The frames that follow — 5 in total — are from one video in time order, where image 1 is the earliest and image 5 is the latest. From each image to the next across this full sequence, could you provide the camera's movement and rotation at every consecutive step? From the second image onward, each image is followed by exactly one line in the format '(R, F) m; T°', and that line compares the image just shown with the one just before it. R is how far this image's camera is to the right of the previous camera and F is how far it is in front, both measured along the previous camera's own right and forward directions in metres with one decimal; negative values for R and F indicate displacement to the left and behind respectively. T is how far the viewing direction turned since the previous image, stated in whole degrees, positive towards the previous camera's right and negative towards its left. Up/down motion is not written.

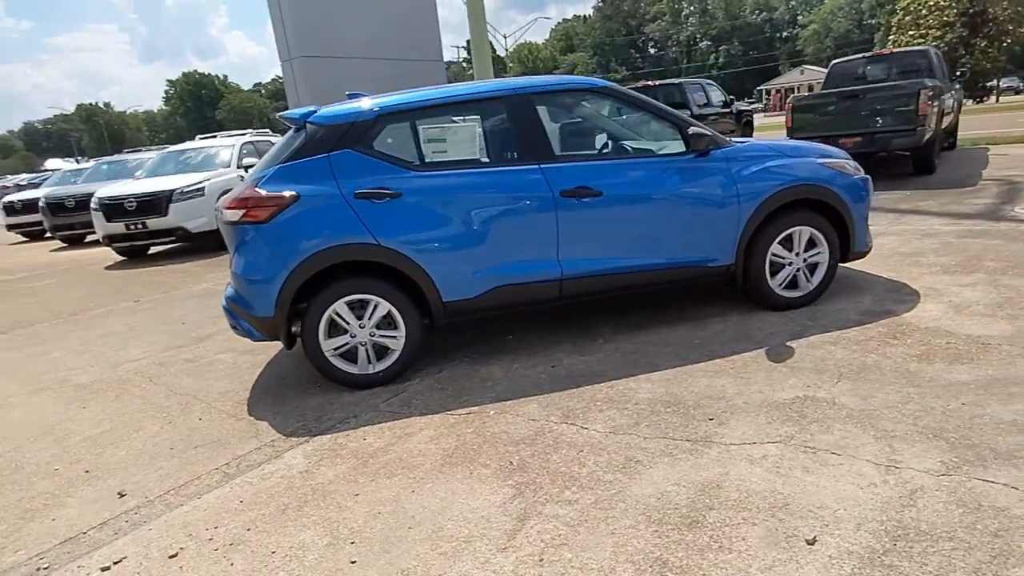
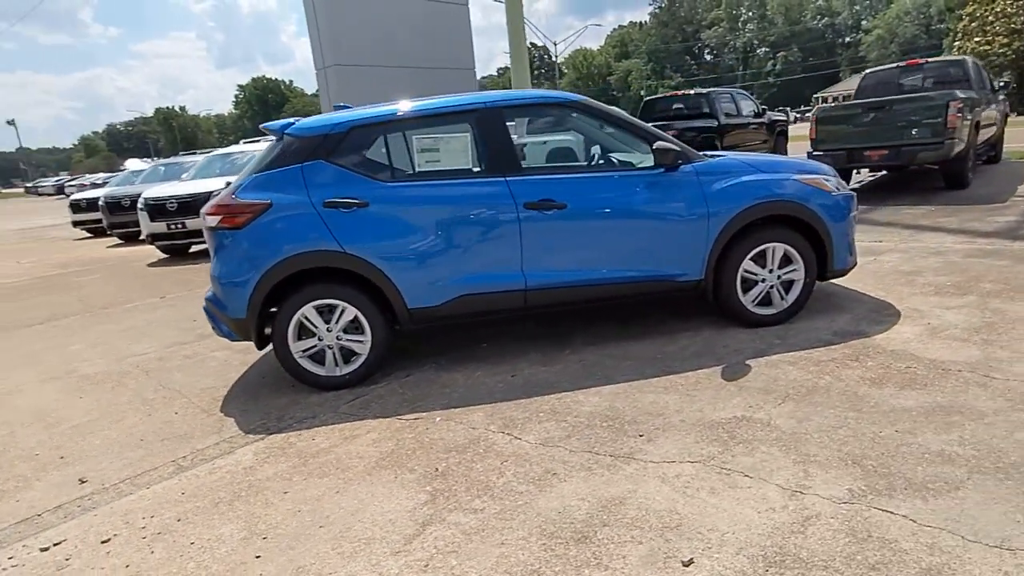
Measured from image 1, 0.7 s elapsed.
(+0.6, 0.0) m; -5°
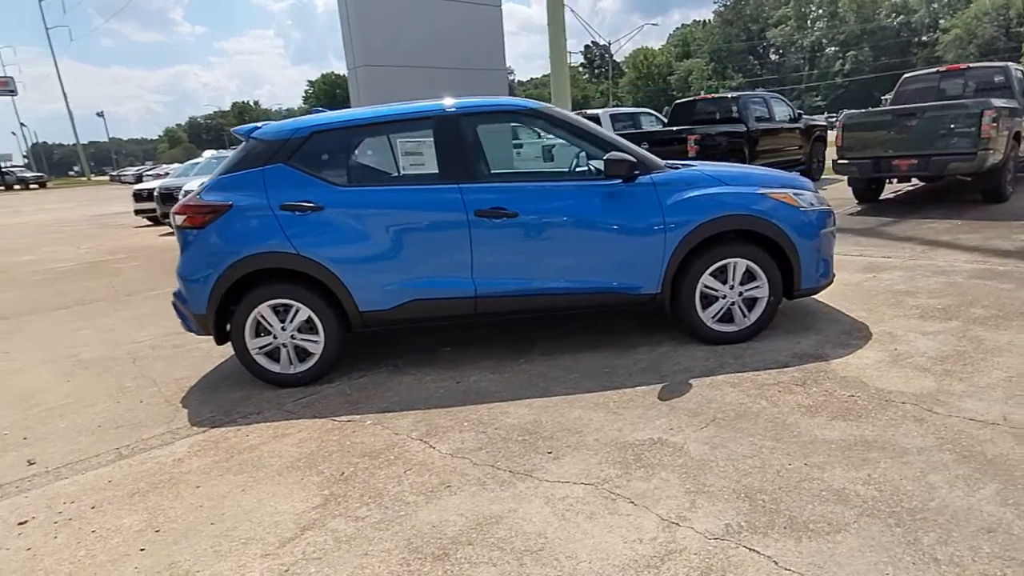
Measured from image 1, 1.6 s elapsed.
(+0.7, +0.1) m; -5°
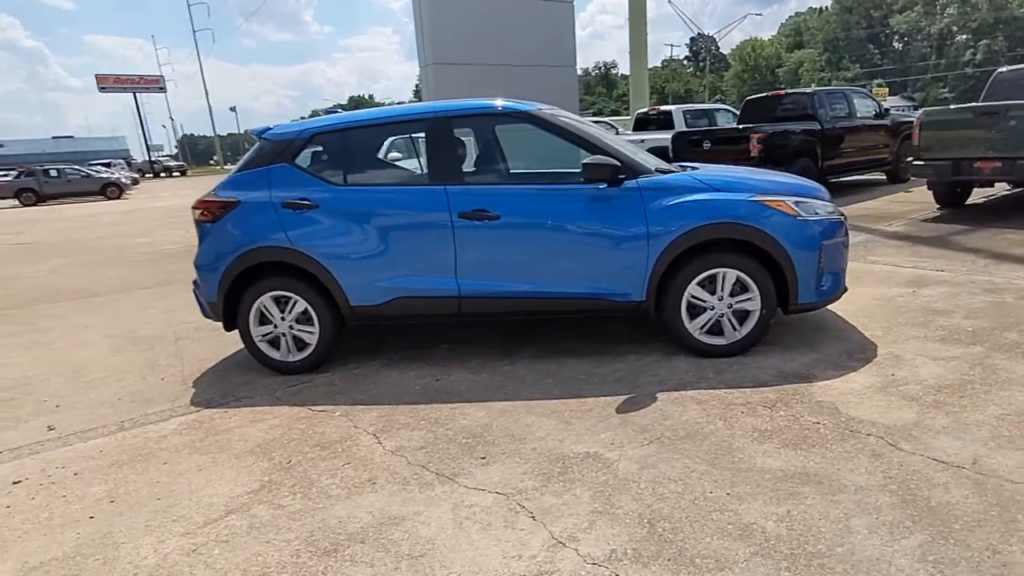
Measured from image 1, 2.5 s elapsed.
(+0.8, +0.1) m; -9°
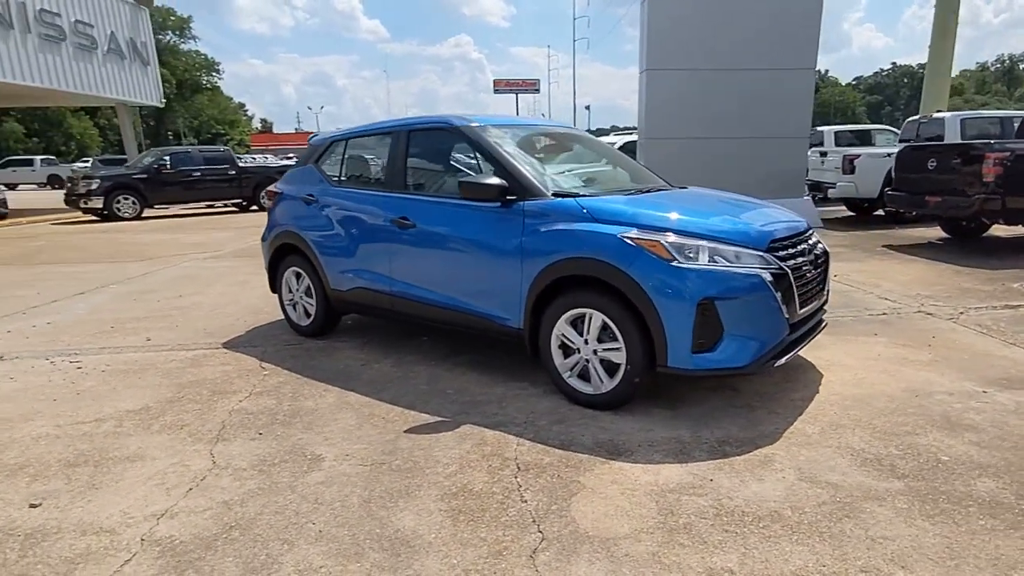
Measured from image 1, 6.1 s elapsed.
(+2.5, +0.8) m; -30°
